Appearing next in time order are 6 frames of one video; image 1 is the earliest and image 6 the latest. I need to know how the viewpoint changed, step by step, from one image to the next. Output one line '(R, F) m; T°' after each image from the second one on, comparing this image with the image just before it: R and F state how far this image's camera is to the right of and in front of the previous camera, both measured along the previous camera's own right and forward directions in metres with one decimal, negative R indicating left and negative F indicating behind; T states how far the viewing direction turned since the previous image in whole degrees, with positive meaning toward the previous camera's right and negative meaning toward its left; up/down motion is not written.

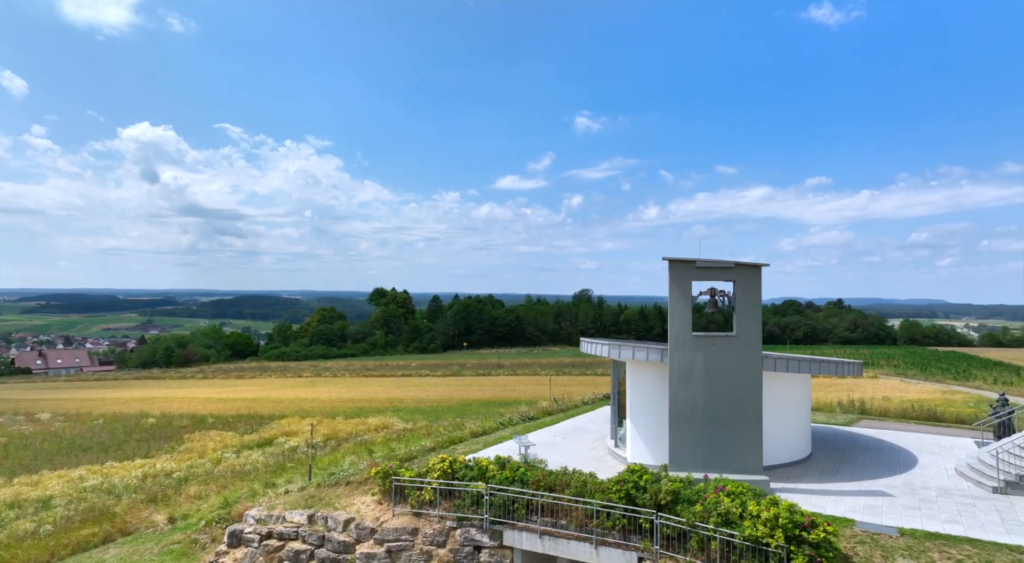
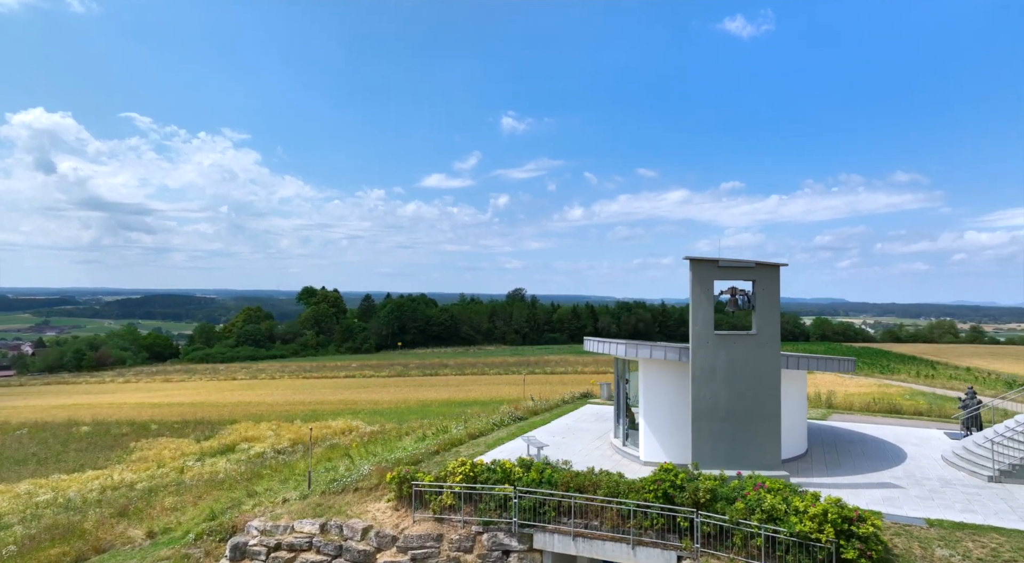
(-2.2, +0.3) m; +6°
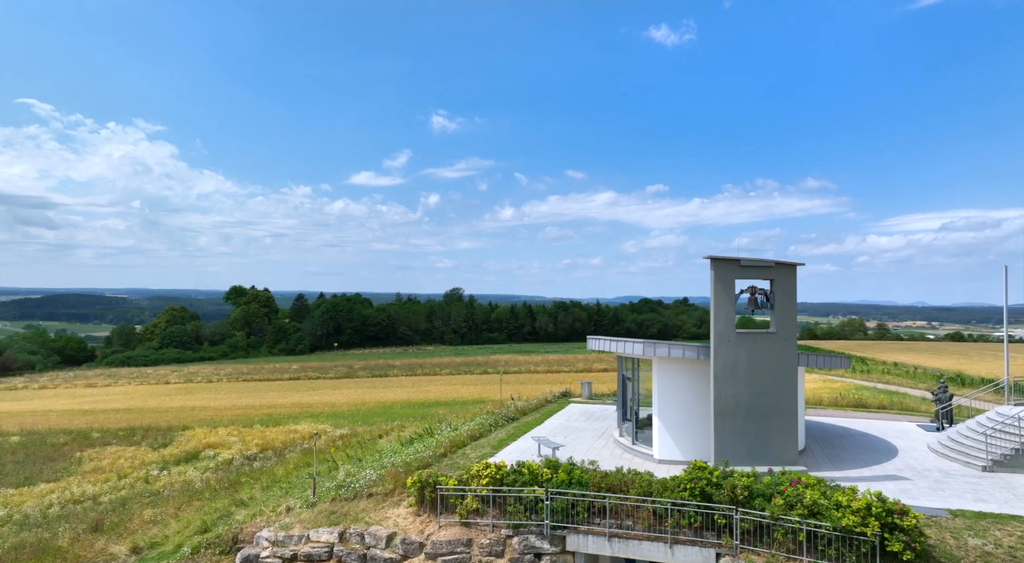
(-2.1, +0.3) m; +6°
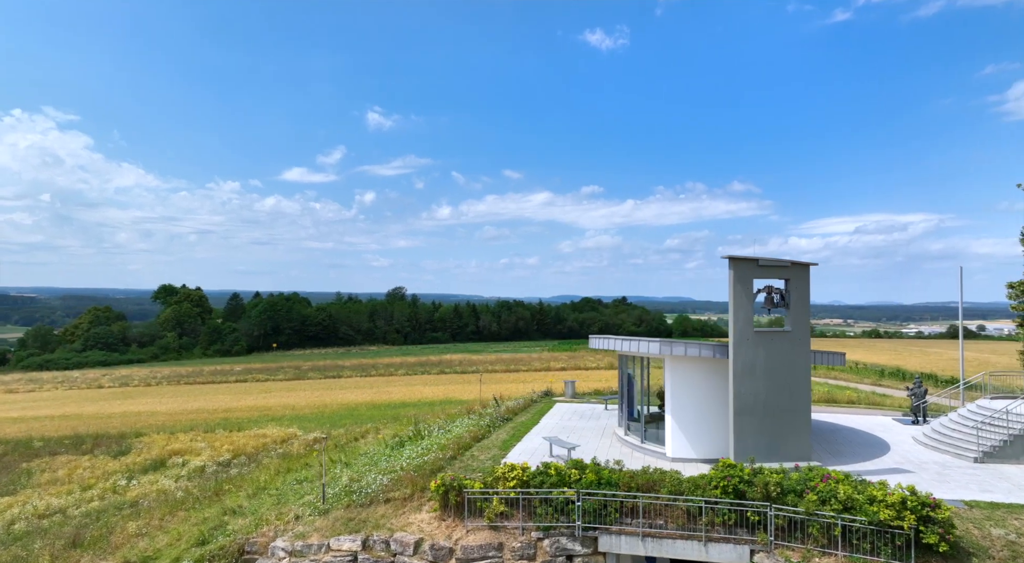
(-1.9, +0.3) m; +6°
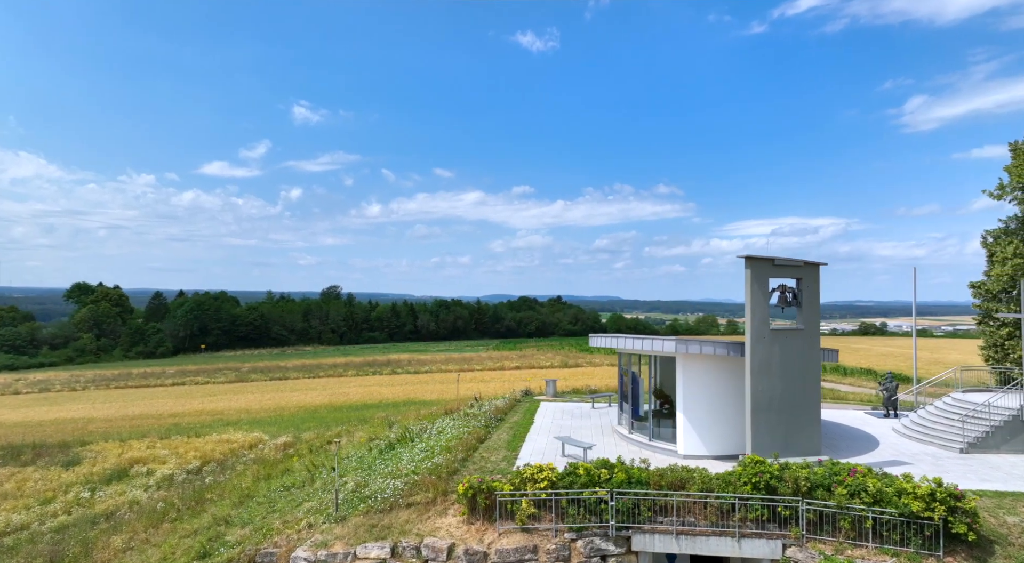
(-2.1, +0.4) m; +6°
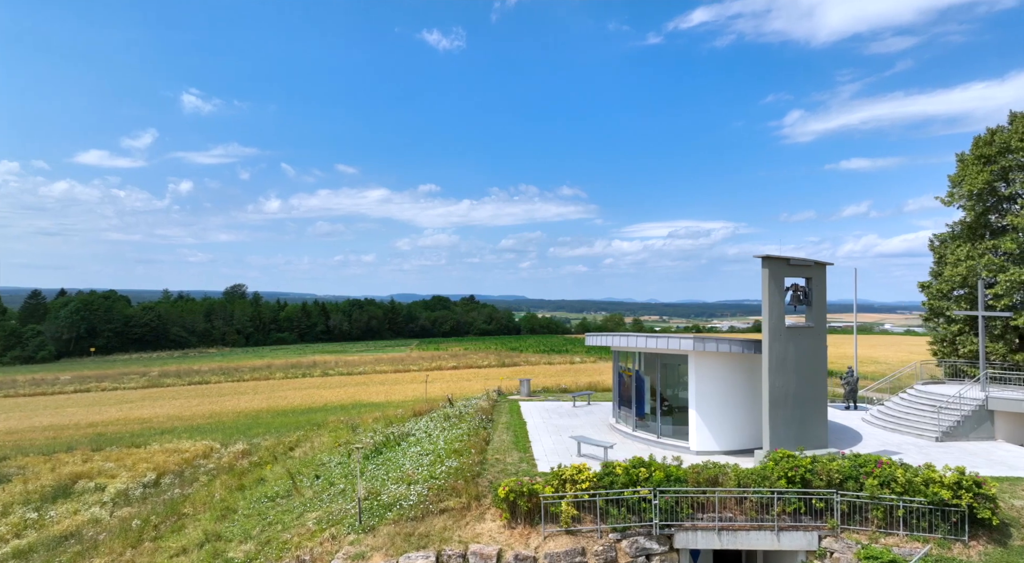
(-2.7, +0.6) m; +8°
